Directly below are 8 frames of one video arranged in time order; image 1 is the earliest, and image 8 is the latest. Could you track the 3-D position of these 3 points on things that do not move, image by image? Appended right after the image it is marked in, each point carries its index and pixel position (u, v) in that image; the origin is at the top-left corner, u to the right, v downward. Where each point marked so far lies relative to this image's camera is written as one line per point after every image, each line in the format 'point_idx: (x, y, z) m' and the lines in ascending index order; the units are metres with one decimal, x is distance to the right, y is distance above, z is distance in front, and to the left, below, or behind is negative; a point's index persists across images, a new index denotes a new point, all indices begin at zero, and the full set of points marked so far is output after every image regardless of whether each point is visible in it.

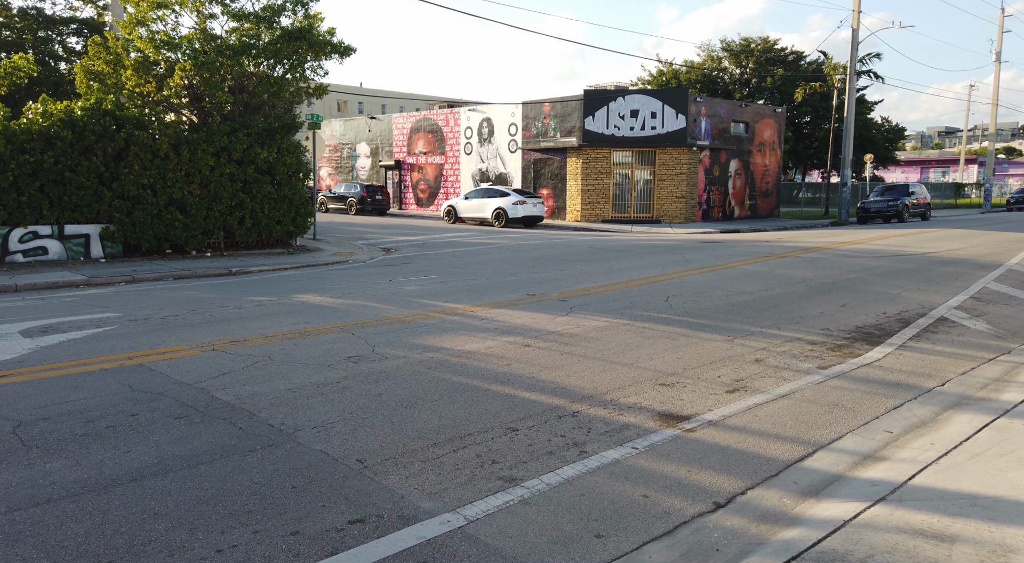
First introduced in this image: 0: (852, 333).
0: (+4.1, -0.6, +9.2) m
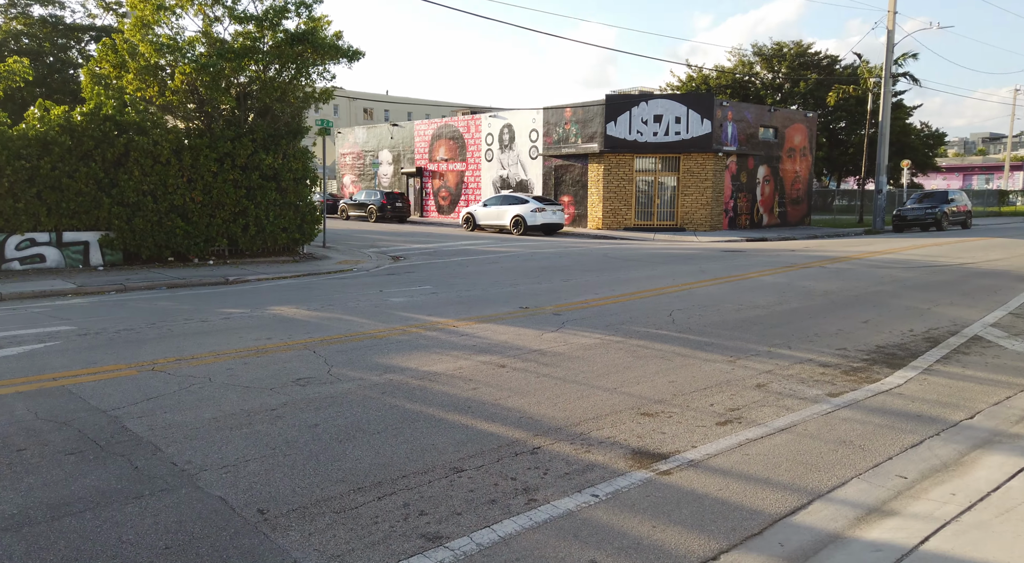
0: (+4.0, -0.8, +8.3) m
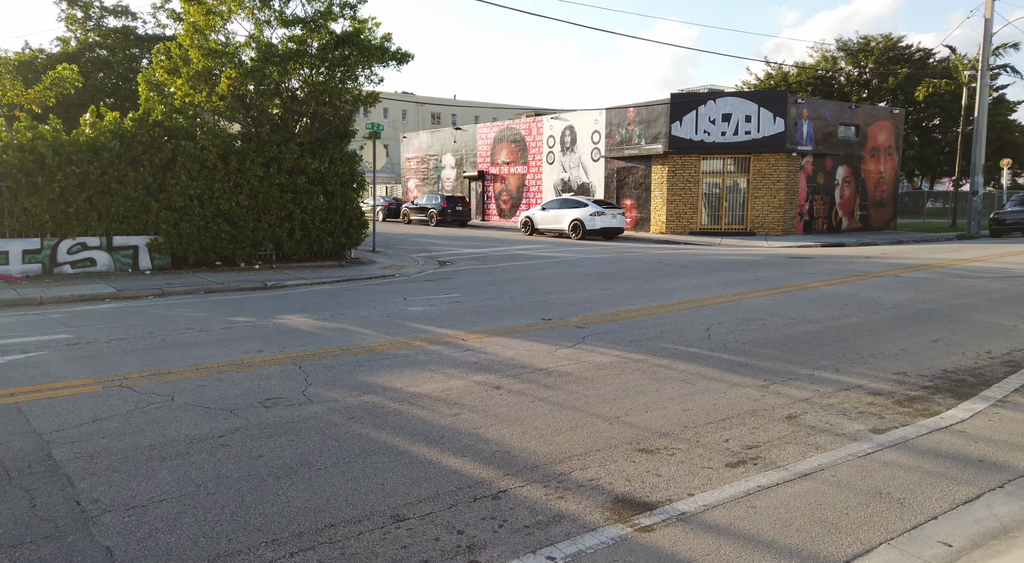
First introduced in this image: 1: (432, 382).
0: (+4.1, -1.0, +7.3) m
1: (-0.7, -0.8, +6.3) m
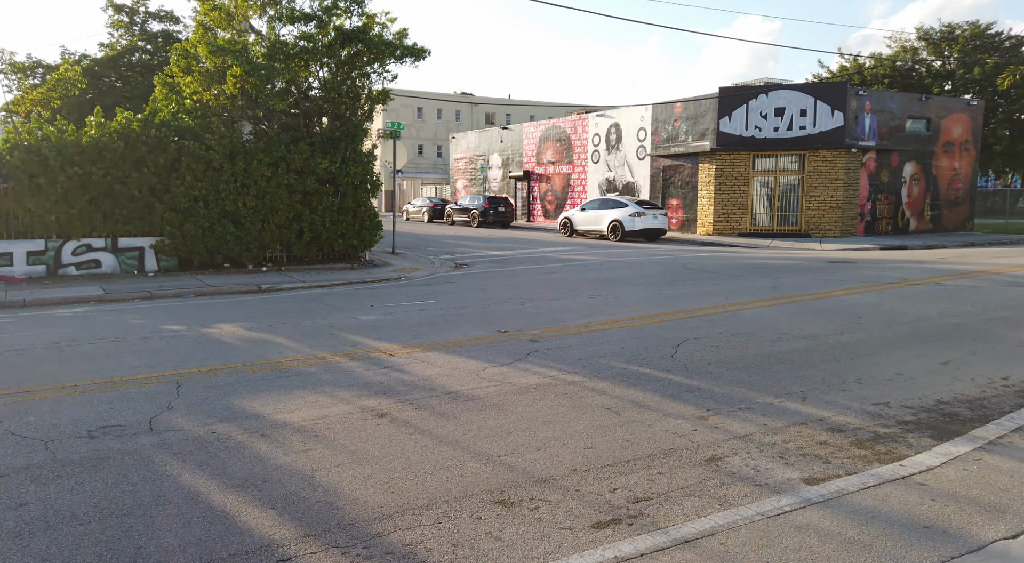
0: (+3.3, -1.1, +6.1) m
1: (-1.5, -0.9, +5.6) m
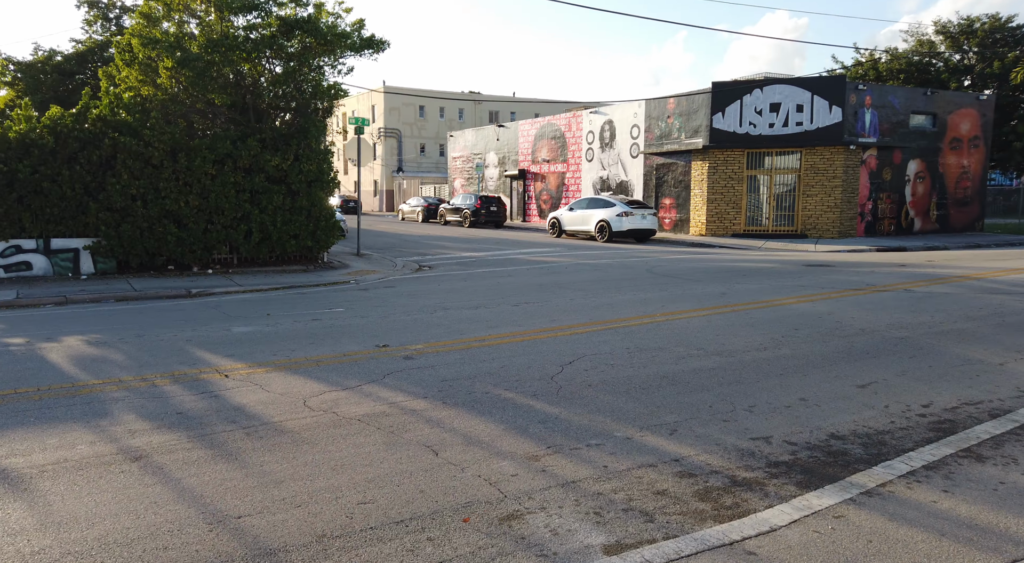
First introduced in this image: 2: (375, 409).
0: (+2.0, -1.2, +5.2) m
1: (-2.8, -1.0, +4.8) m
2: (-1.0, -1.0, +5.6) m
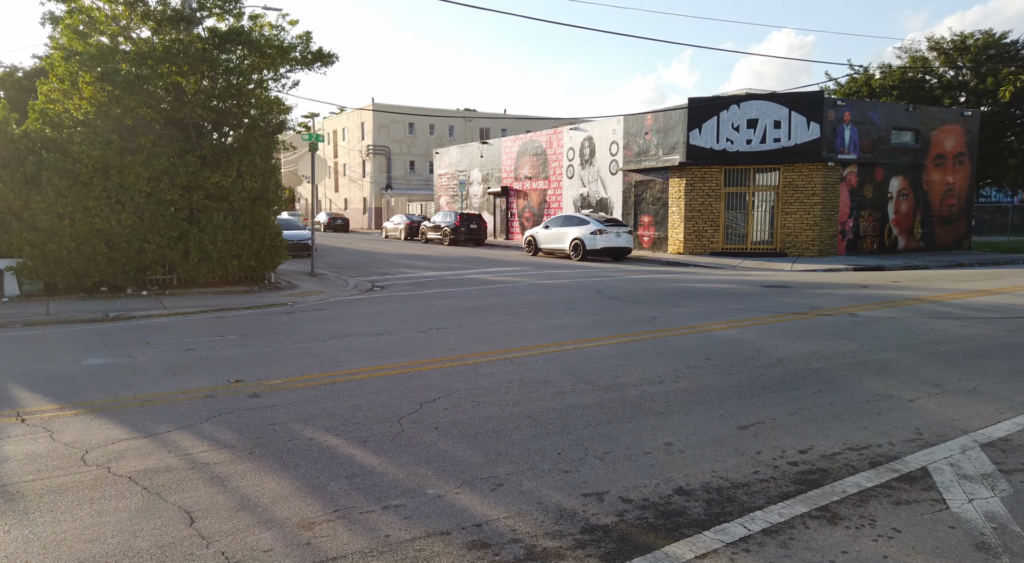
0: (+0.7, -1.4, +4.5) m
1: (-4.1, -1.2, +4.2) m
2: (-2.3, -1.2, +5.0) m
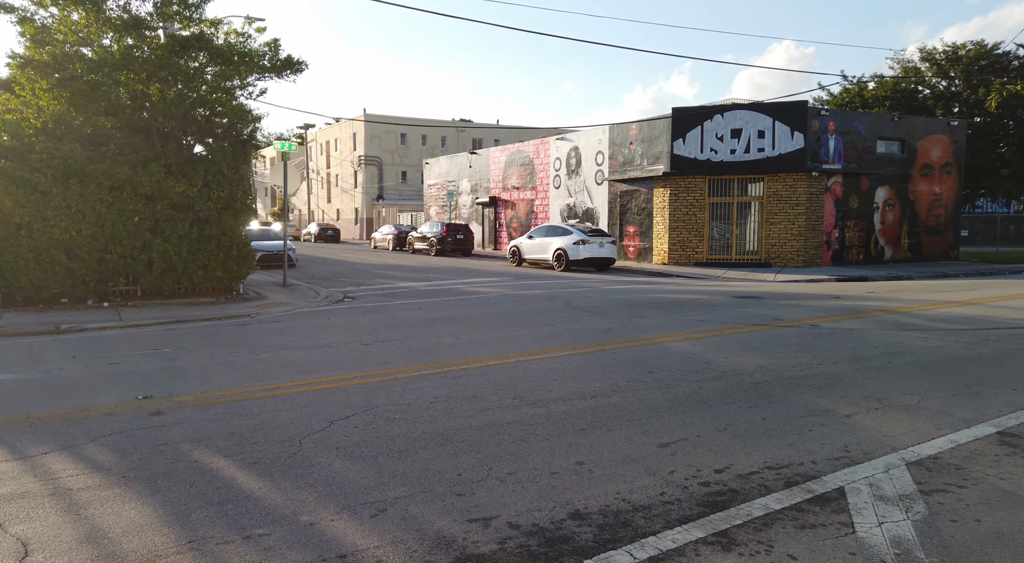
0: (0.0, -1.5, +4.3) m
1: (-4.8, -1.3, +3.9) m
2: (-3.0, -1.3, +4.7) m
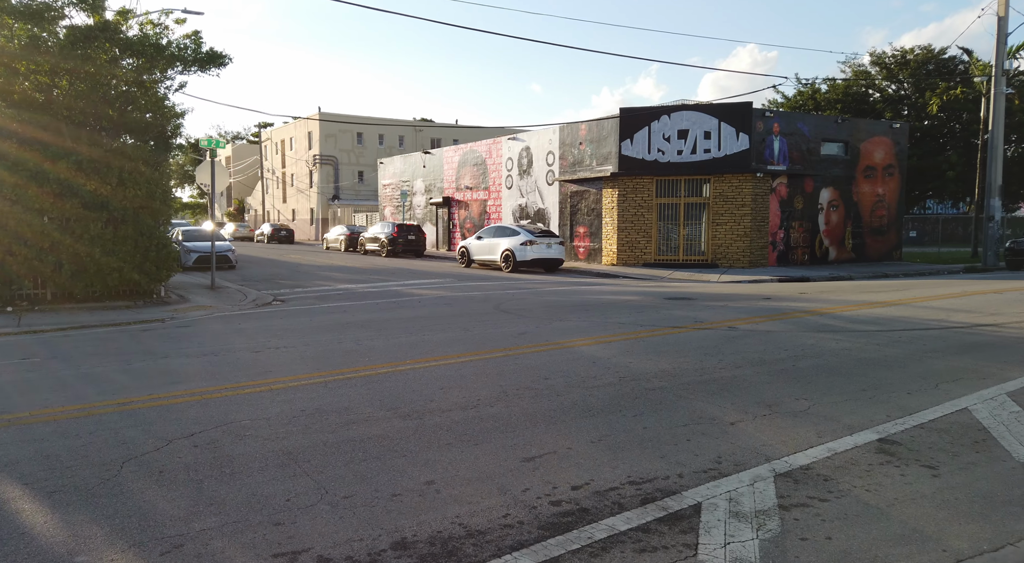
0: (-1.0, -1.5, +3.9) m
1: (-5.7, -1.3, +3.4) m
2: (-4.0, -1.3, +4.2) m
